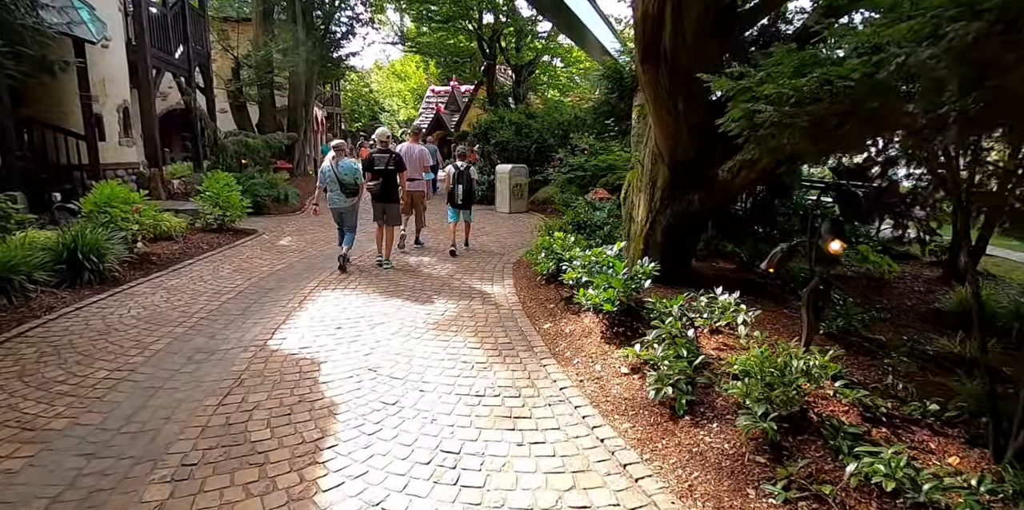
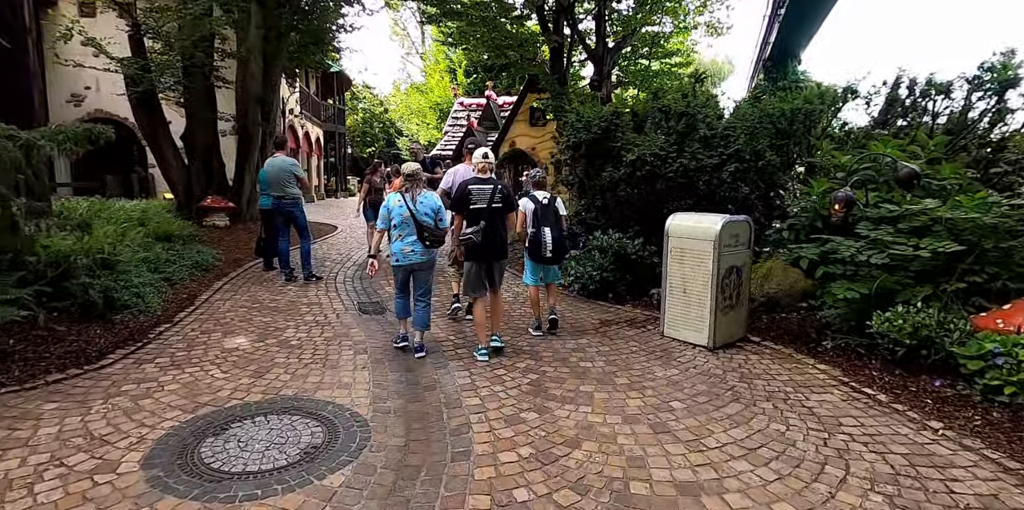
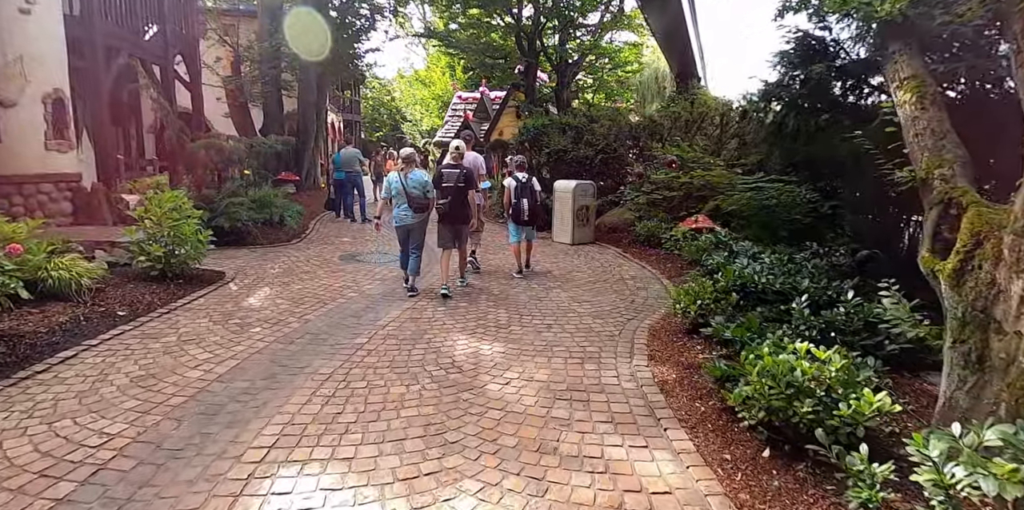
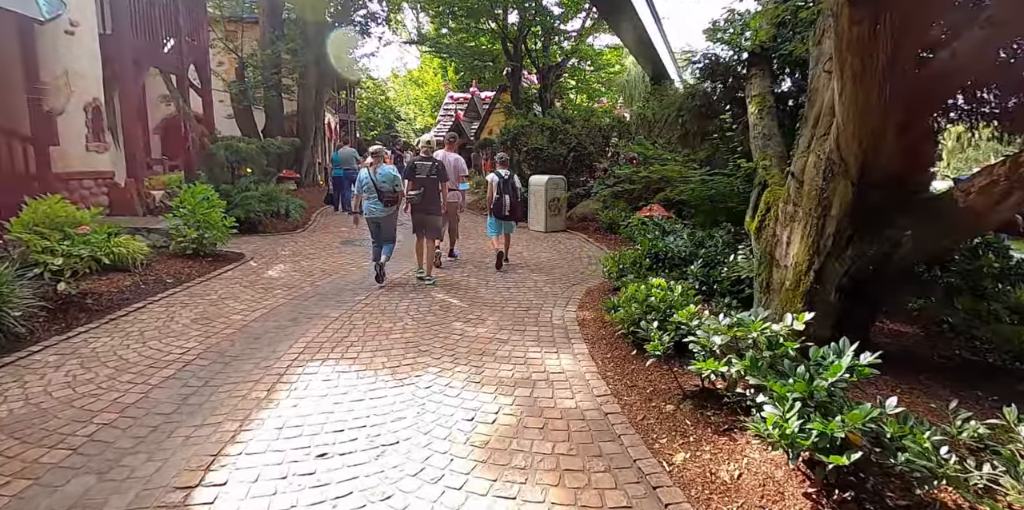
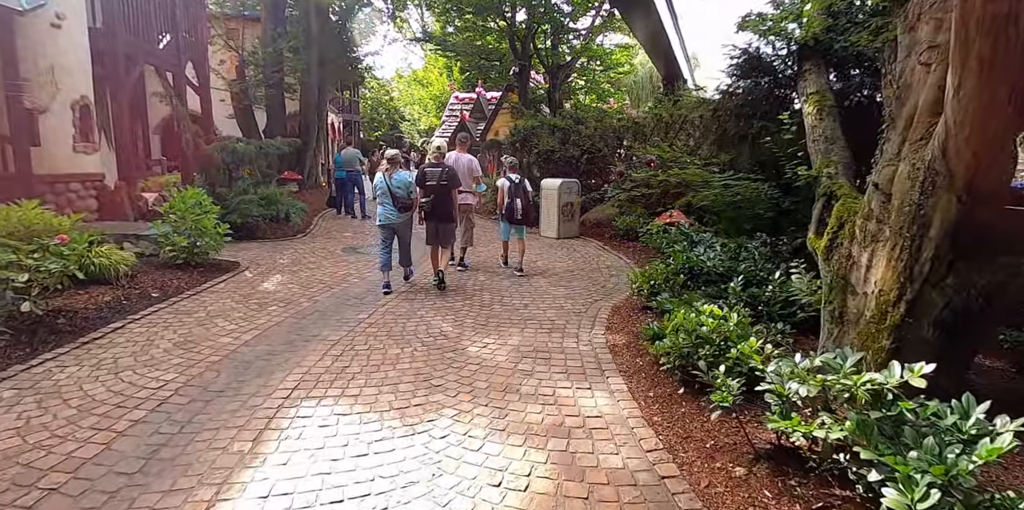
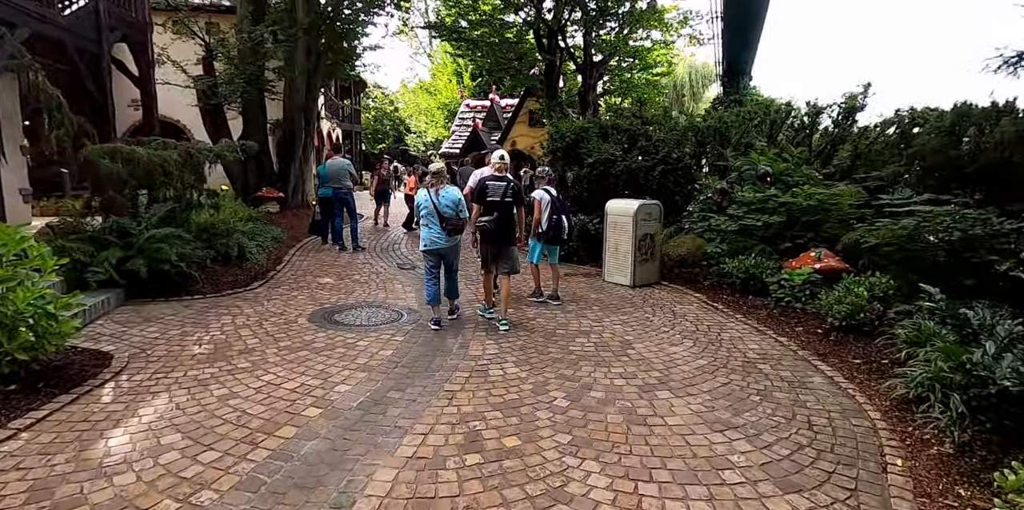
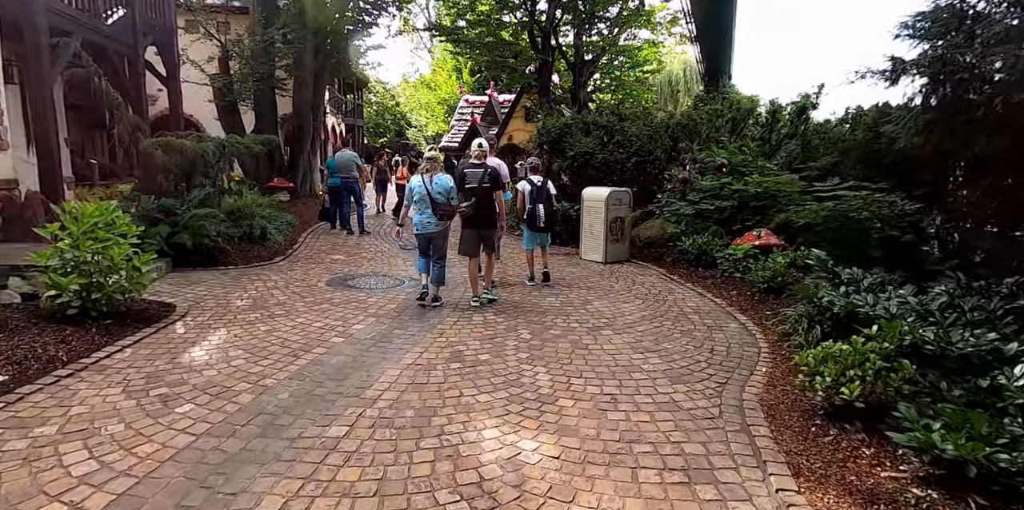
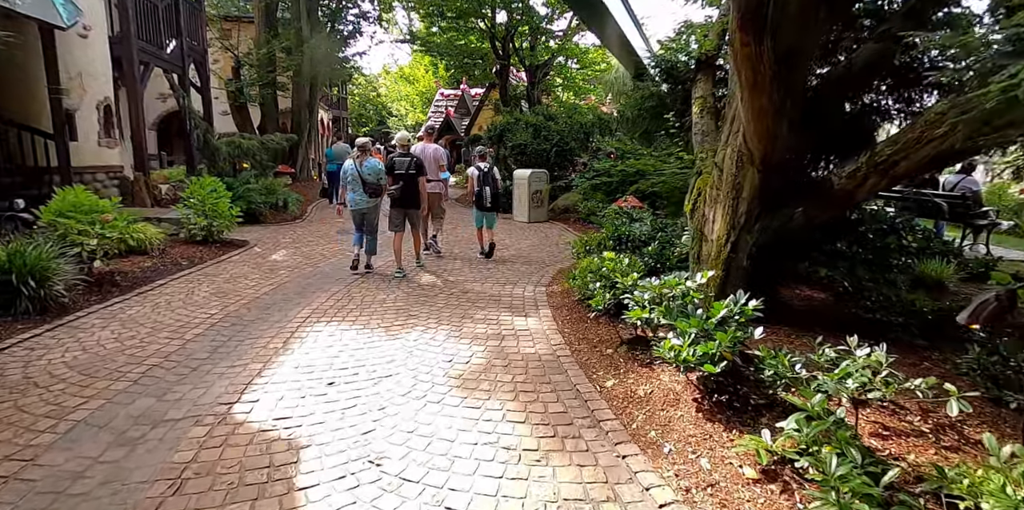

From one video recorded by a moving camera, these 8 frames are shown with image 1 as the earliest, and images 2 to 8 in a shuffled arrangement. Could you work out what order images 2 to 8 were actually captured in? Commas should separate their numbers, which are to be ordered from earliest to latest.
8, 4, 5, 3, 7, 6, 2
